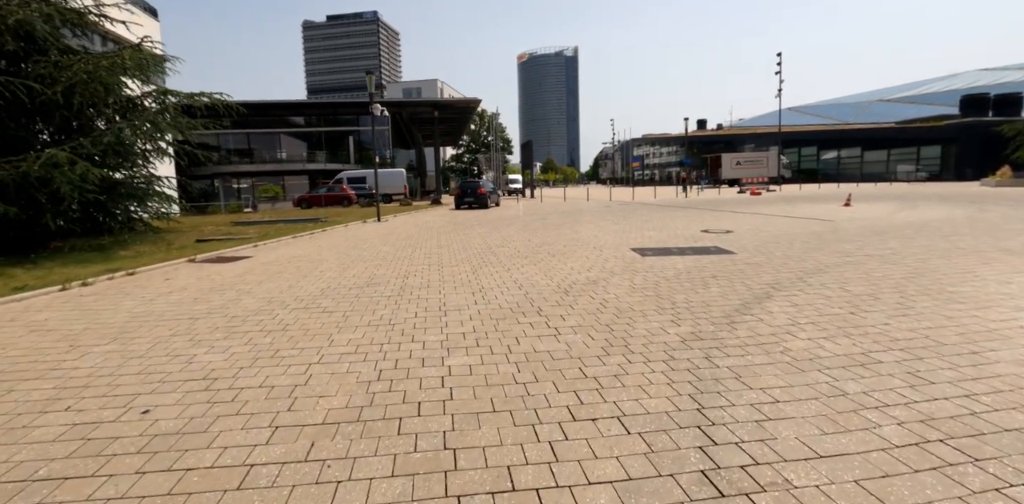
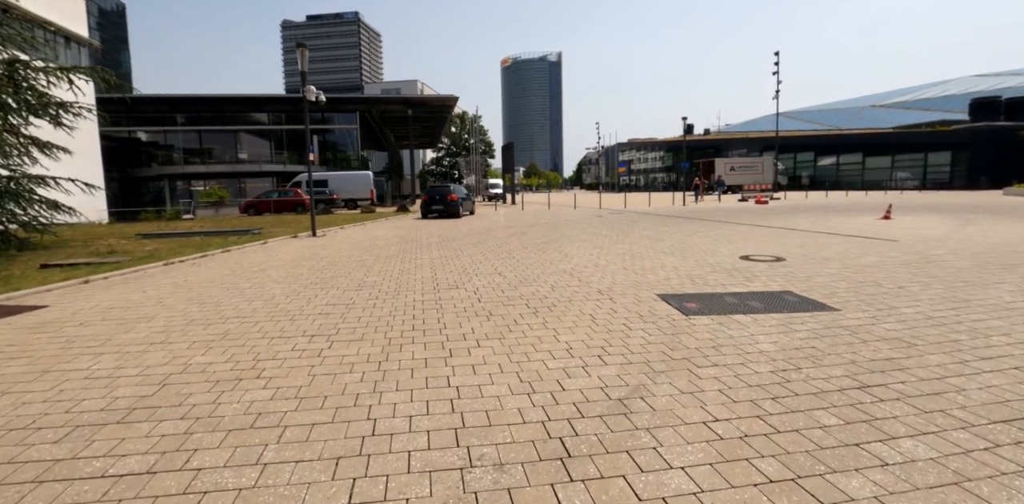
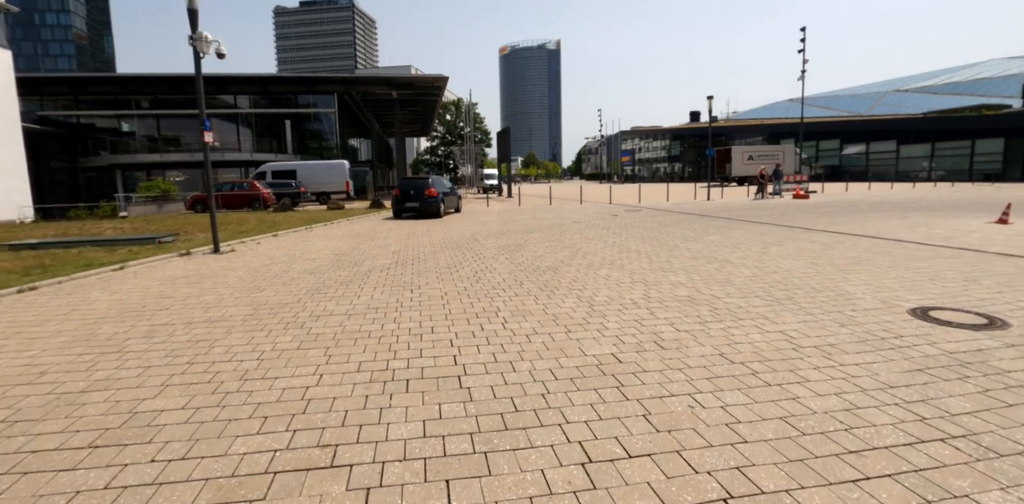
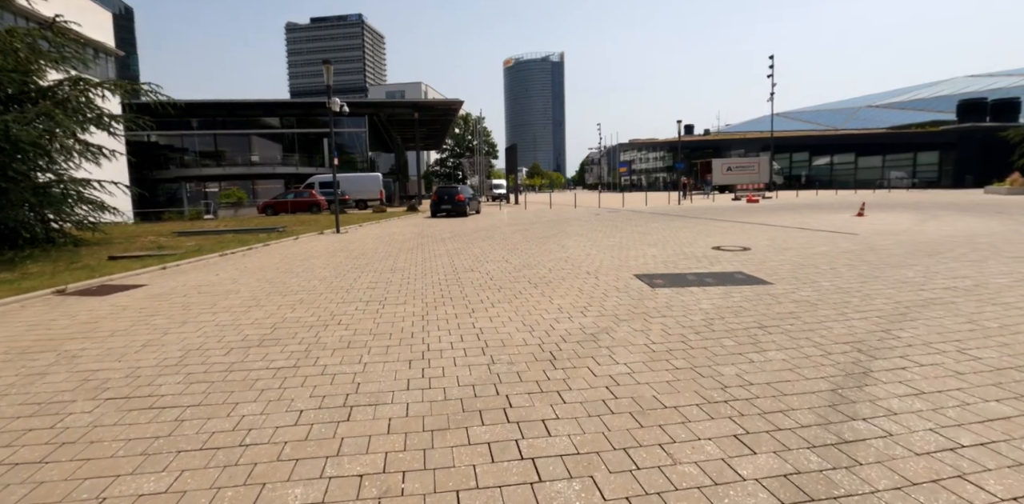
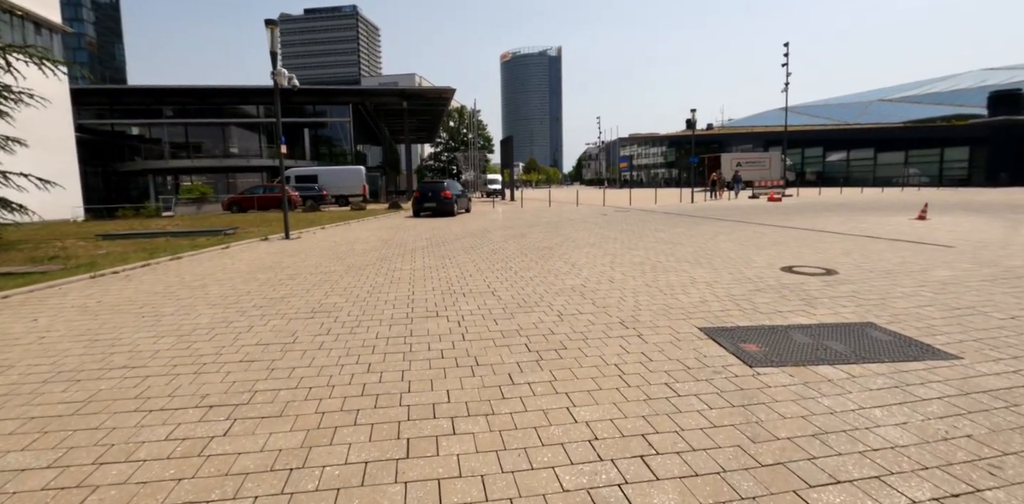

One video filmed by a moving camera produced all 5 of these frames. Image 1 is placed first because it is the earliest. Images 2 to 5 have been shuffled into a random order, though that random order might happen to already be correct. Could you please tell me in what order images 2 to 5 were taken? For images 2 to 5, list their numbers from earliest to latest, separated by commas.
4, 2, 5, 3
